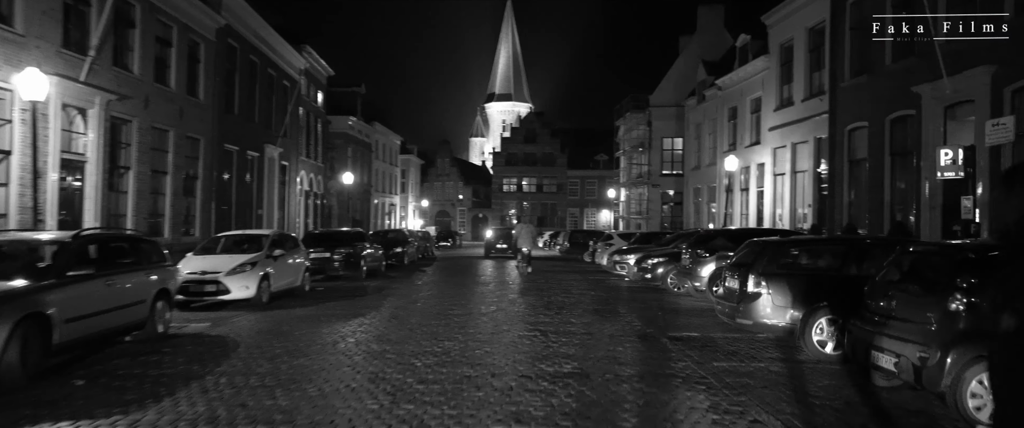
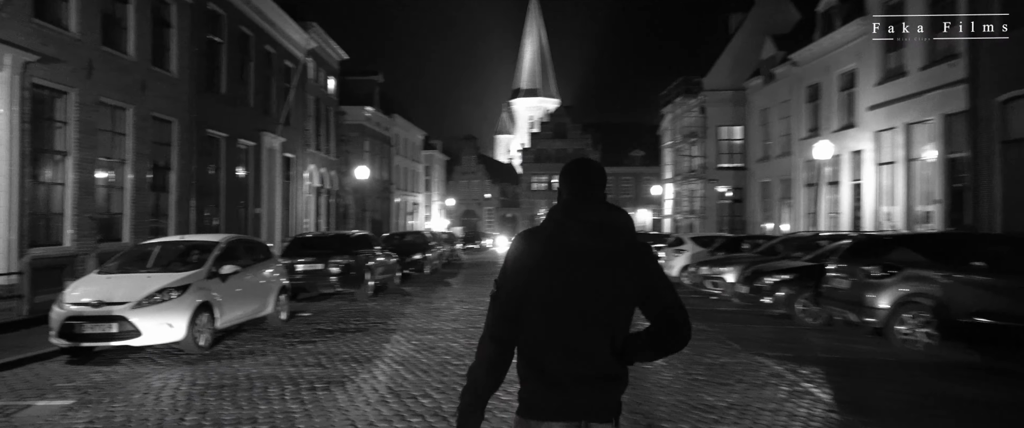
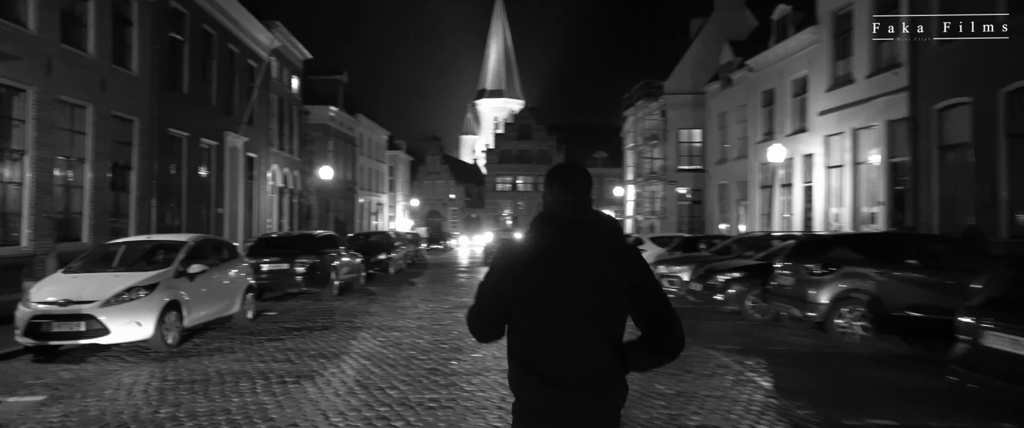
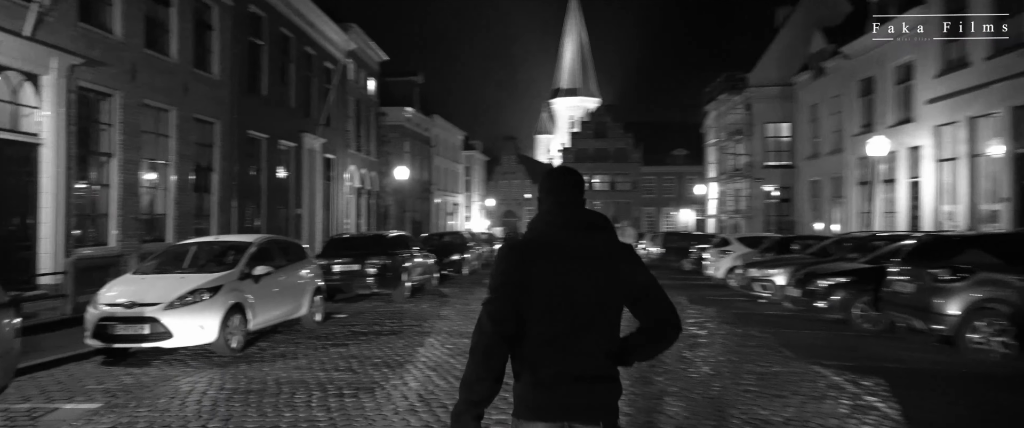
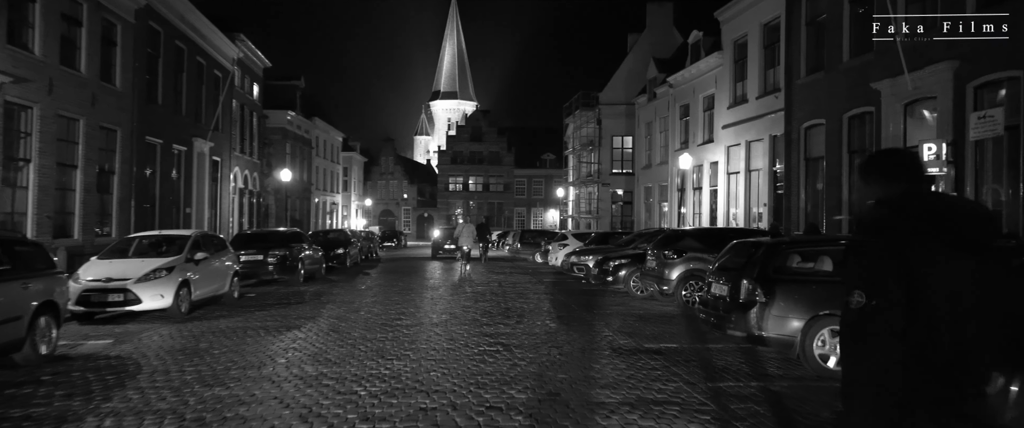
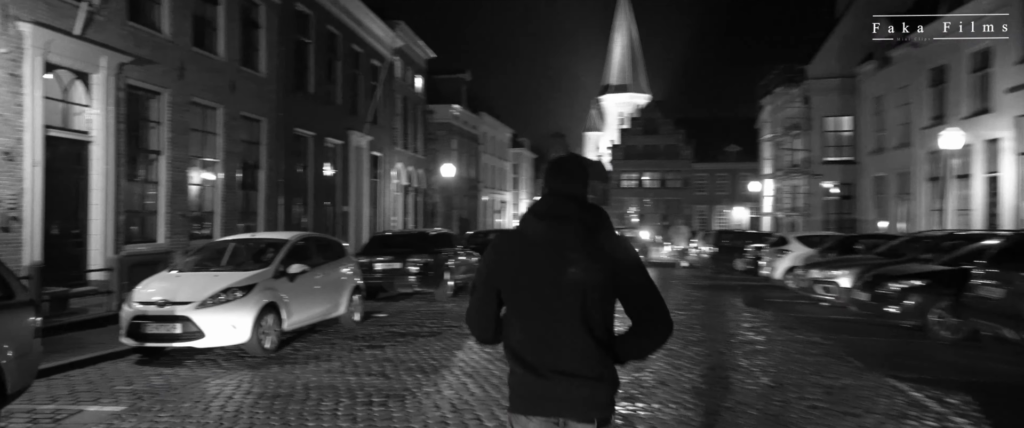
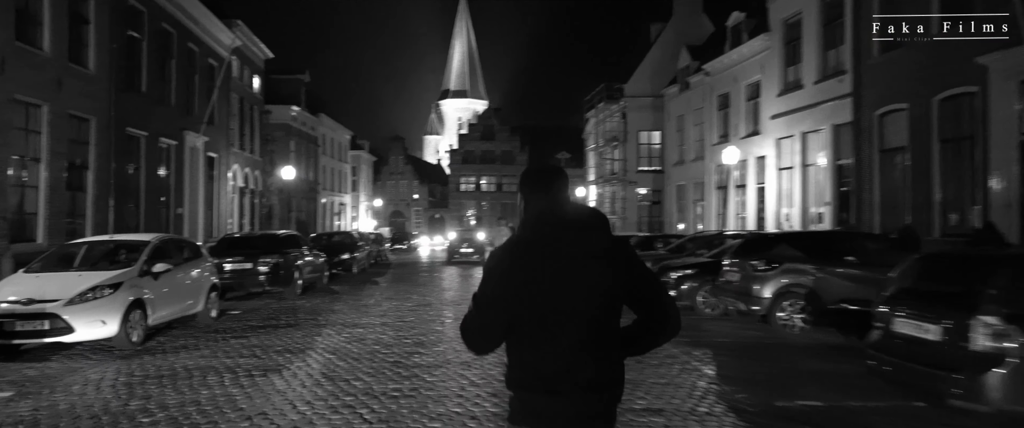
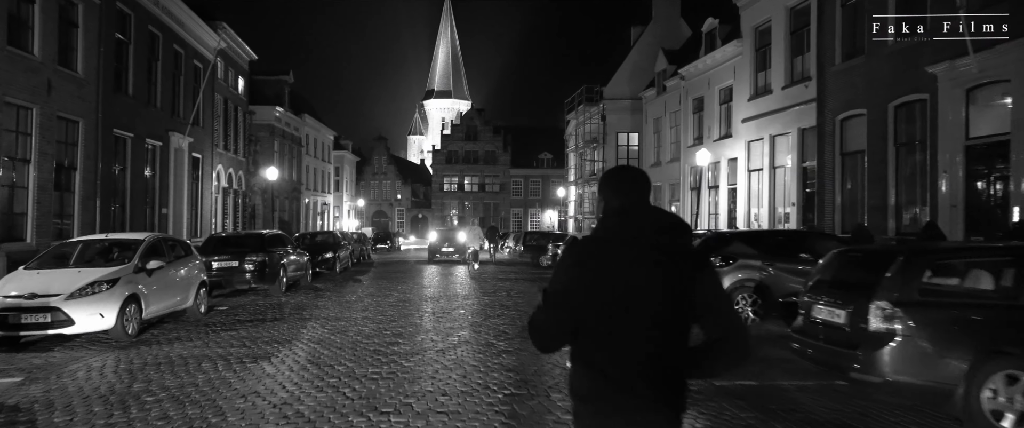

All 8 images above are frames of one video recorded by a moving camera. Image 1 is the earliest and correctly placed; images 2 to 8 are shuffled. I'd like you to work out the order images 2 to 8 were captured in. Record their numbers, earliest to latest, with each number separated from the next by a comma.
5, 8, 7, 3, 2, 4, 6
